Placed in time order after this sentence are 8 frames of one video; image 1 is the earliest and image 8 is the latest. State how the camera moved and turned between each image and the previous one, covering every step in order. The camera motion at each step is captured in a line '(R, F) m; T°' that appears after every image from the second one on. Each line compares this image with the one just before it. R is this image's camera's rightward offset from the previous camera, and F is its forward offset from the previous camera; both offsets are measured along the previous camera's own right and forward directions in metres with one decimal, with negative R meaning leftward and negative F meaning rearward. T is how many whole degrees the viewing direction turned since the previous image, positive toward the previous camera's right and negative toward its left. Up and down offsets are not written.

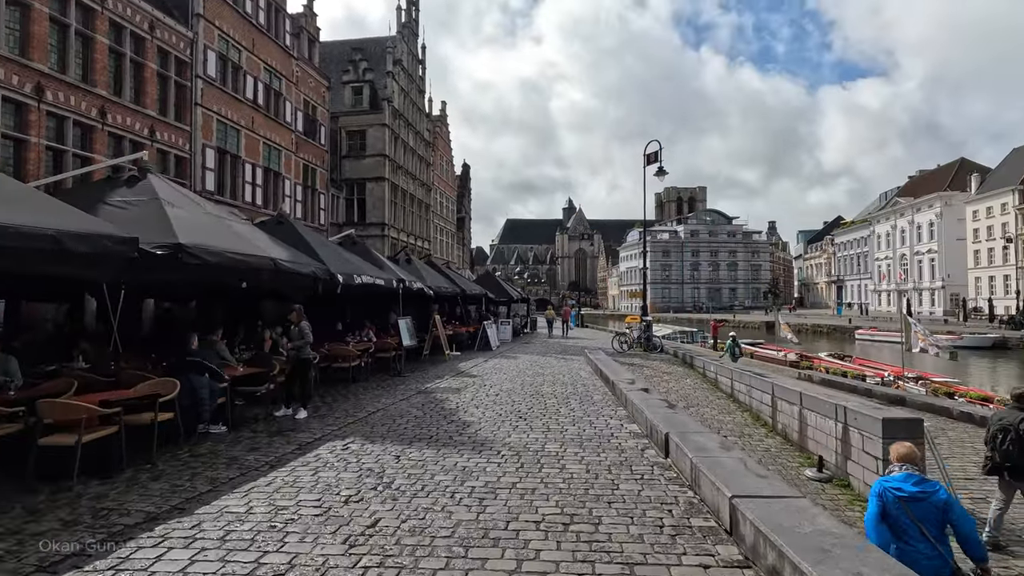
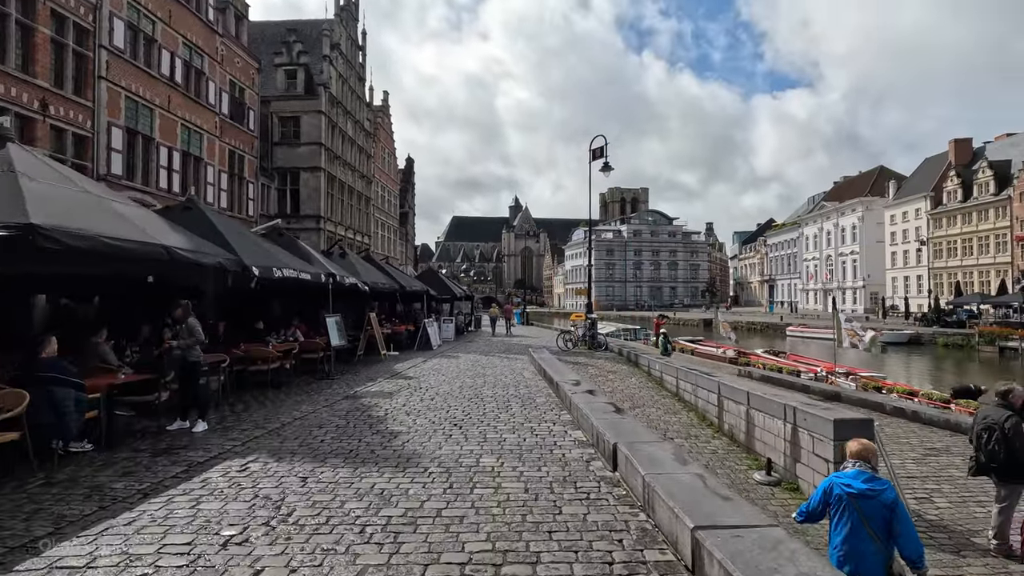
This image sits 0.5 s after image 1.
(+0.2, +0.7) m; +6°
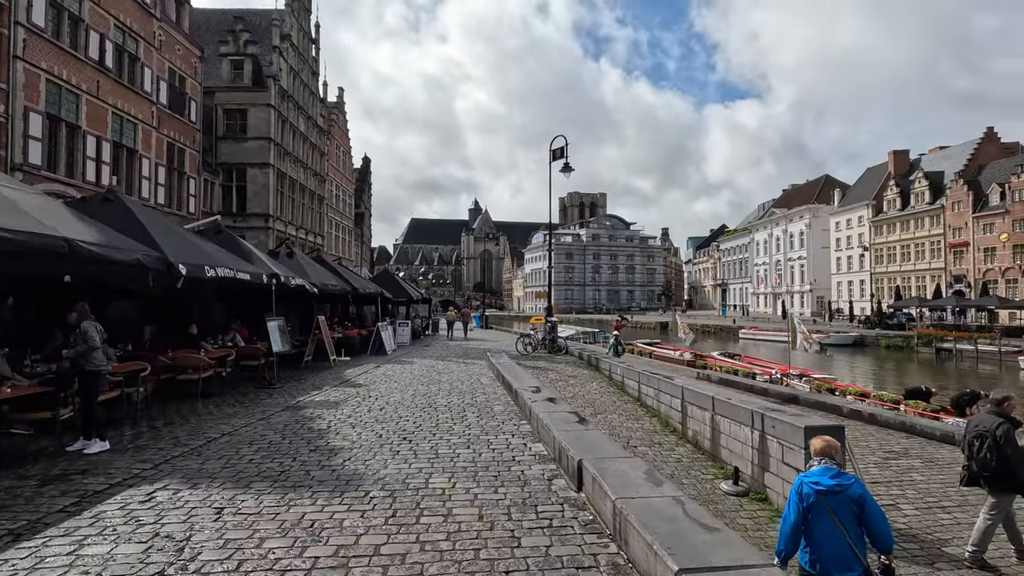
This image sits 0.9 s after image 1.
(+0.1, +0.6) m; +4°
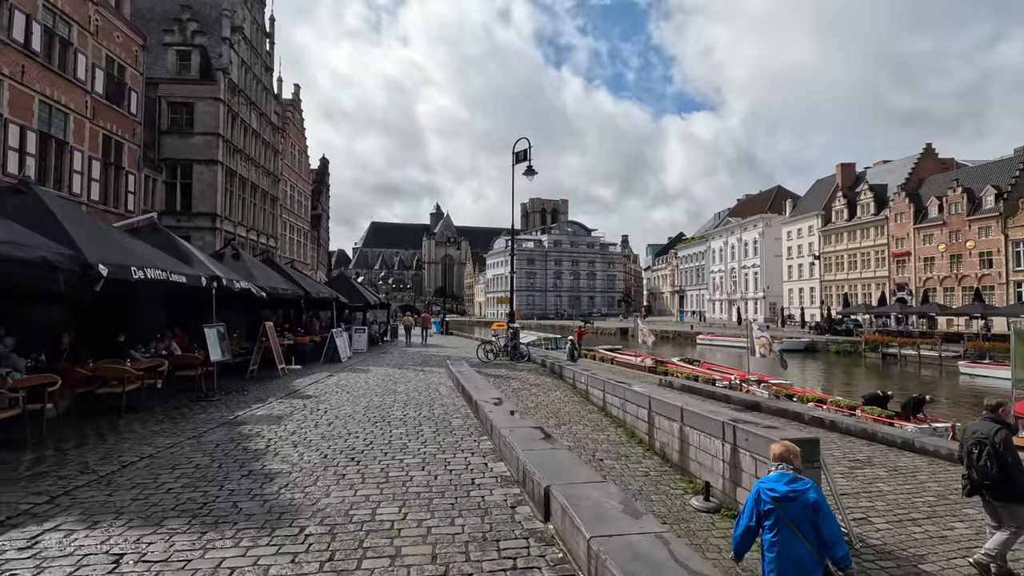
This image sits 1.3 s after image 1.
(0.0, +0.5) m; +4°
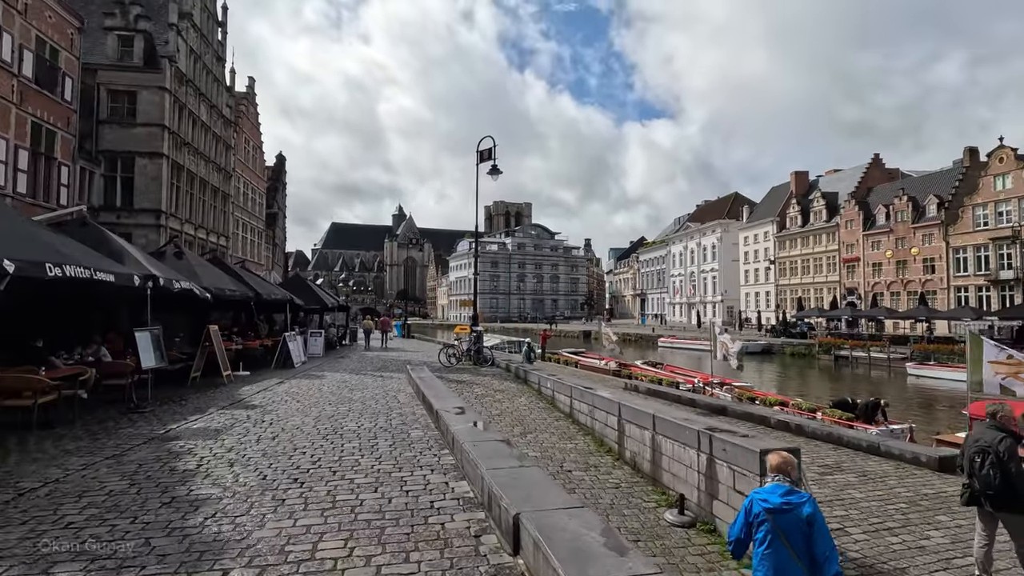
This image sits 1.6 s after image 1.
(0.0, +0.5) m; +4°
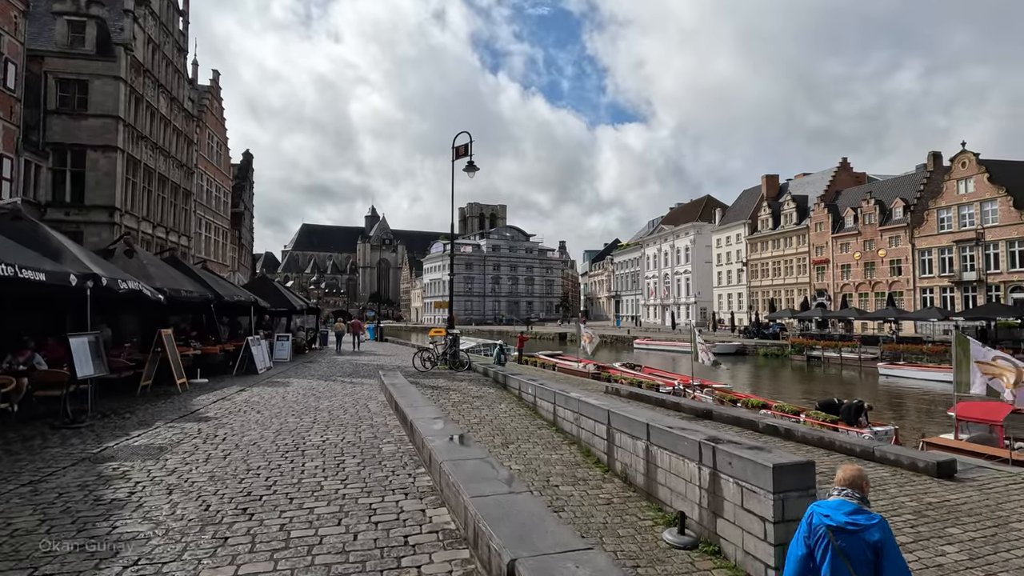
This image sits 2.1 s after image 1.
(-0.1, +0.7) m; +3°
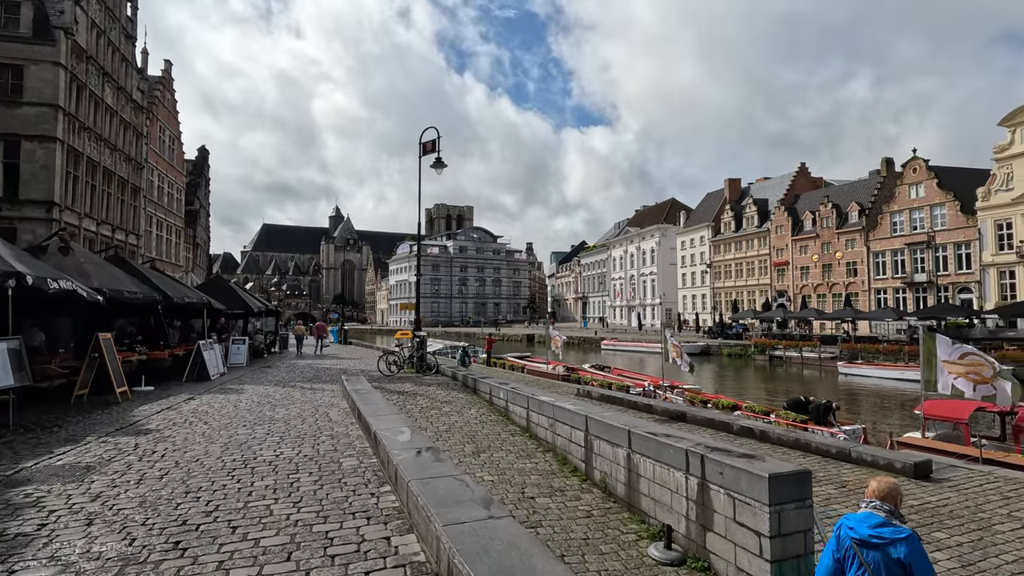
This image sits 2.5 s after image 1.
(-0.1, +0.5) m; +4°
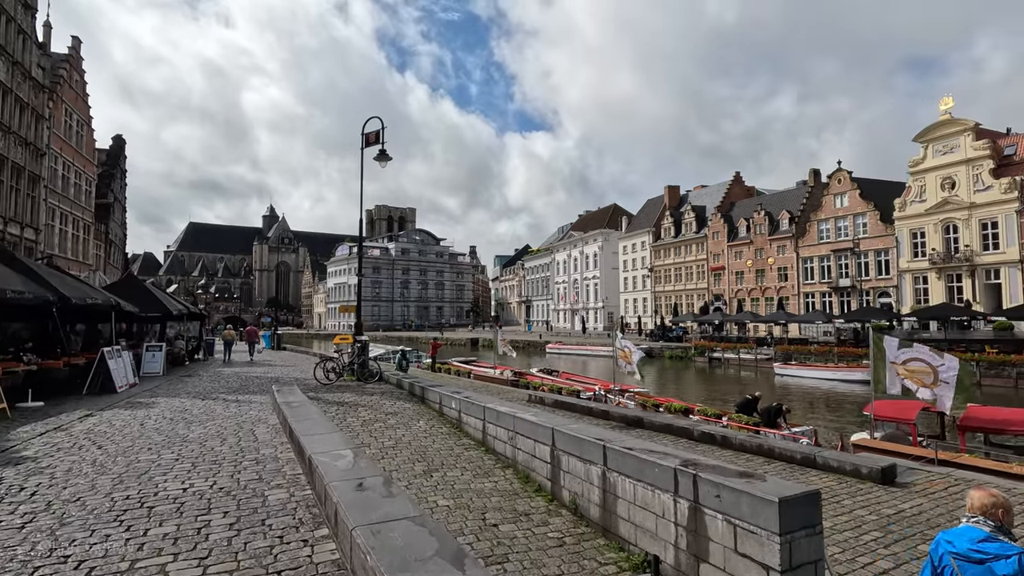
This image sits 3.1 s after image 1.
(-0.2, +0.9) m; +6°
